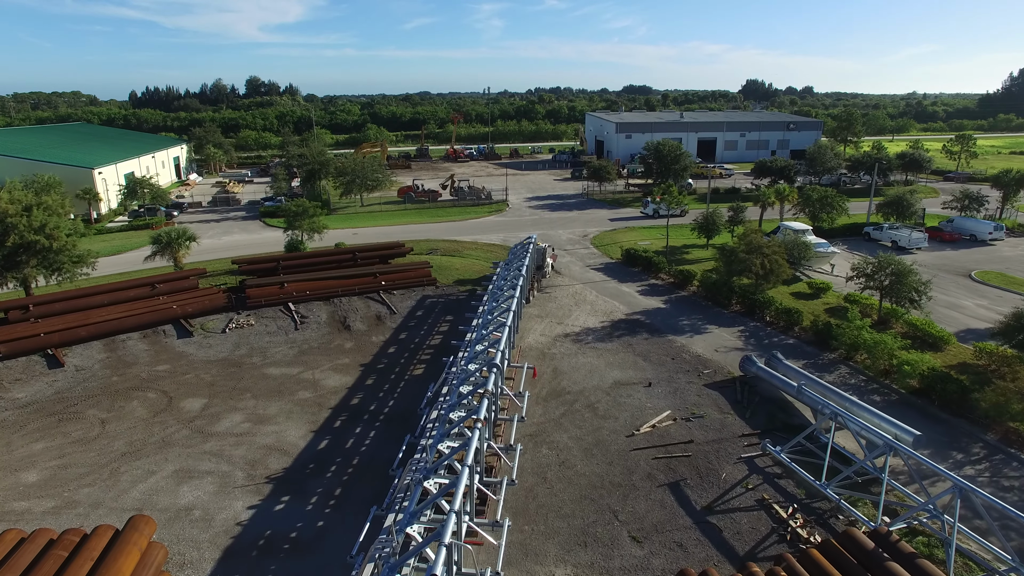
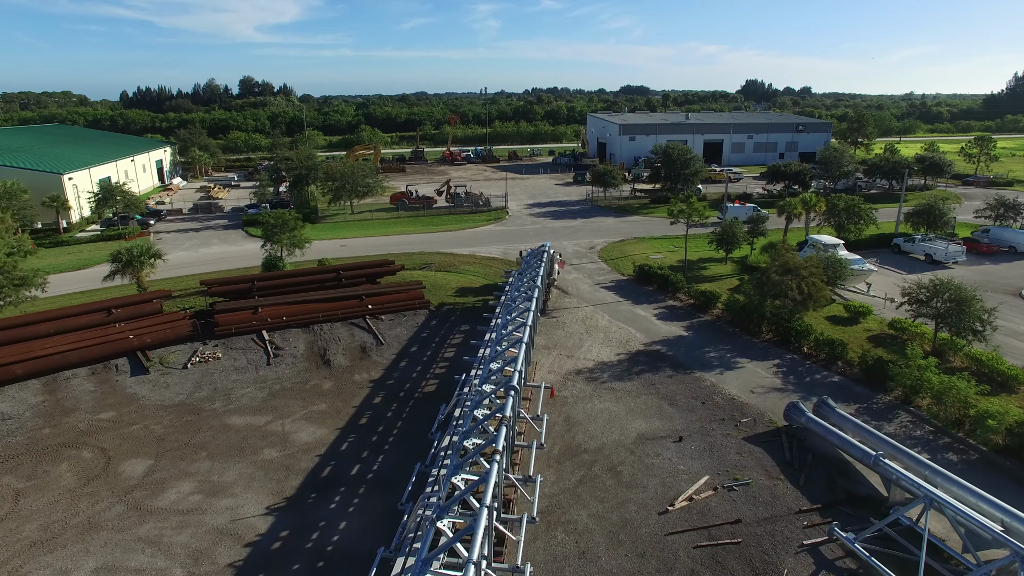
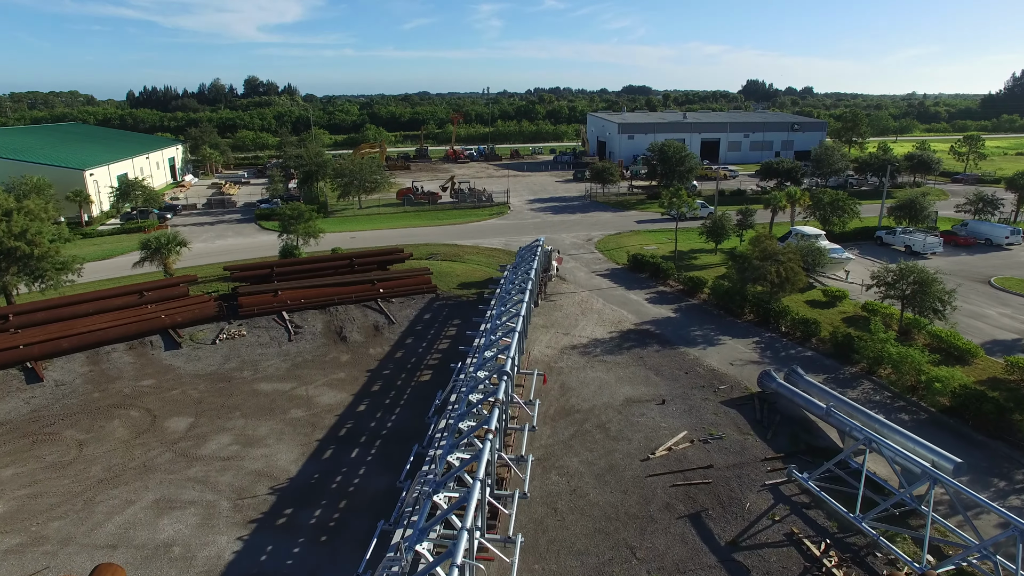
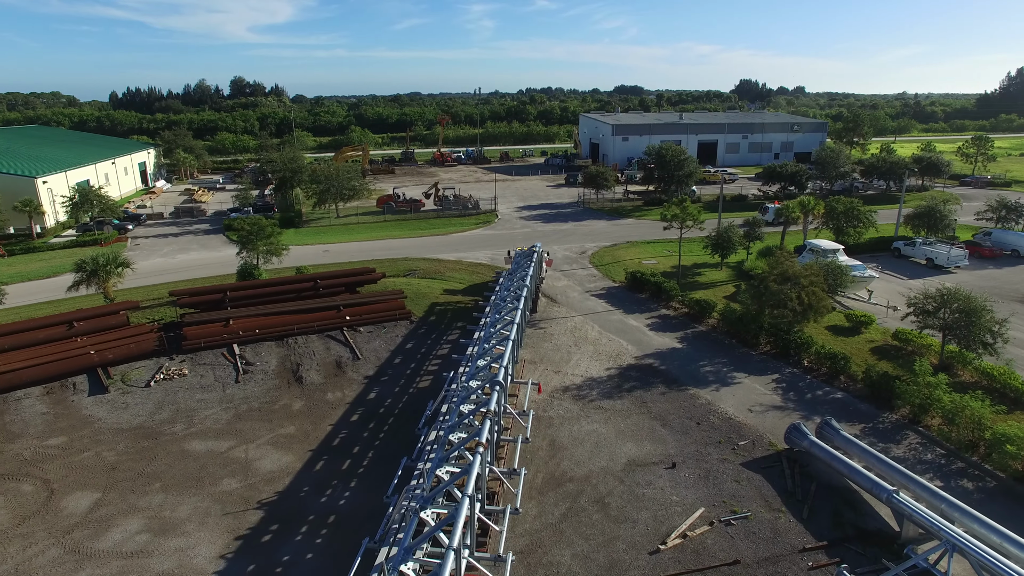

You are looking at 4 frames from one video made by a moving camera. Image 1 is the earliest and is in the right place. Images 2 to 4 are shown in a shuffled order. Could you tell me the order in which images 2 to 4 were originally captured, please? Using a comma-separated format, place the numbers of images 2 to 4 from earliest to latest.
3, 2, 4
